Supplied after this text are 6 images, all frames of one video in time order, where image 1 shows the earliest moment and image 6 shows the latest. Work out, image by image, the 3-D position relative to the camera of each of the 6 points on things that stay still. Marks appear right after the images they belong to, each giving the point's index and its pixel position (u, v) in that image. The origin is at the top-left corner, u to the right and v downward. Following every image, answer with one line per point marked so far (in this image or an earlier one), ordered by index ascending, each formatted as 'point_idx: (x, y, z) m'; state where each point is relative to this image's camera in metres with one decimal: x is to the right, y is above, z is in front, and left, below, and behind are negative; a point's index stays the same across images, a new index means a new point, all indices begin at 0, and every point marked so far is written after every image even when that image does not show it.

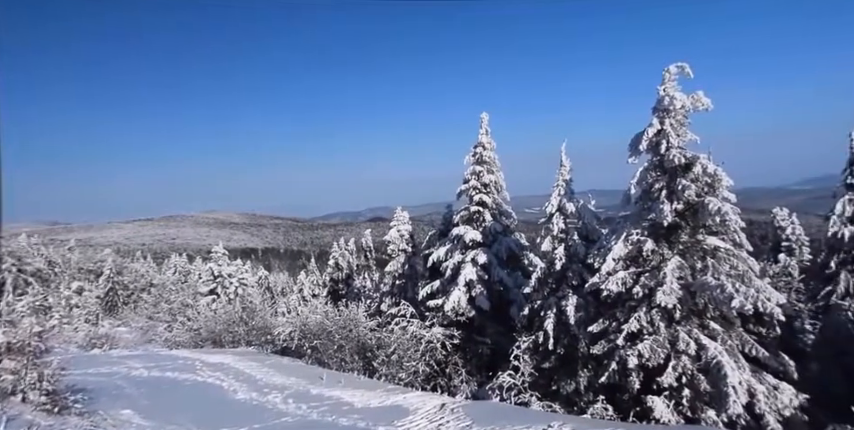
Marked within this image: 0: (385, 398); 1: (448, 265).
0: (-0.7, -3.4, +10.6) m
1: (+0.8, -1.6, +18.8) m
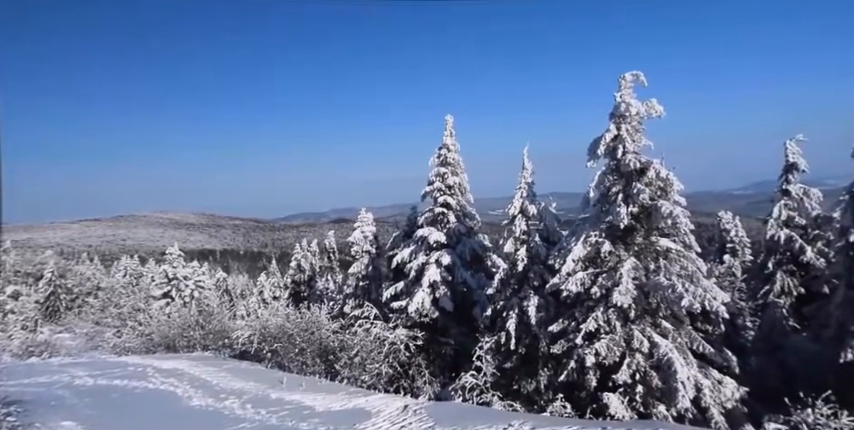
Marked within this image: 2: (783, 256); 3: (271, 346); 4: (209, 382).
0: (-1.5, -3.4, +10.6) m
1: (-0.5, -1.7, +18.9) m
2: (+12.0, -1.4, +20.0) m
3: (-4.3, -3.6, +16.1) m
4: (-4.6, -3.5, +12.2) m
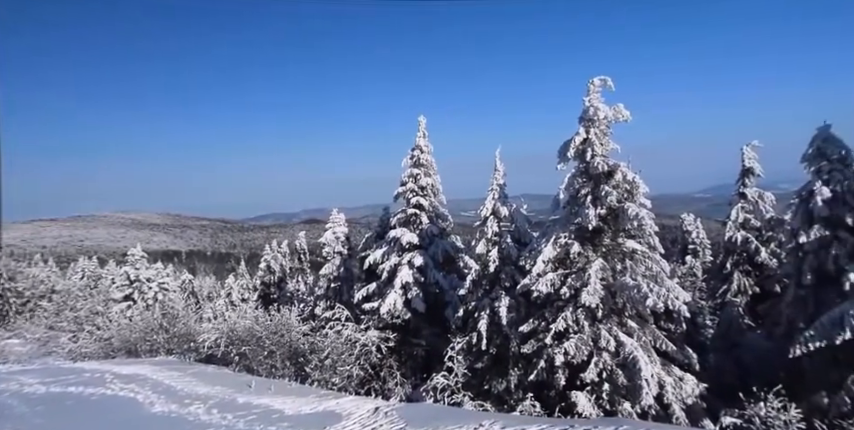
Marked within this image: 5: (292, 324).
0: (-2.0, -3.4, +10.6) m
1: (-1.4, -1.7, +18.9) m
2: (+11.0, -1.5, +20.6) m
3: (-5.1, -3.6, +15.9) m
4: (-5.2, -3.5, +12.0) m
5: (-3.8, -3.0, +17.1) m
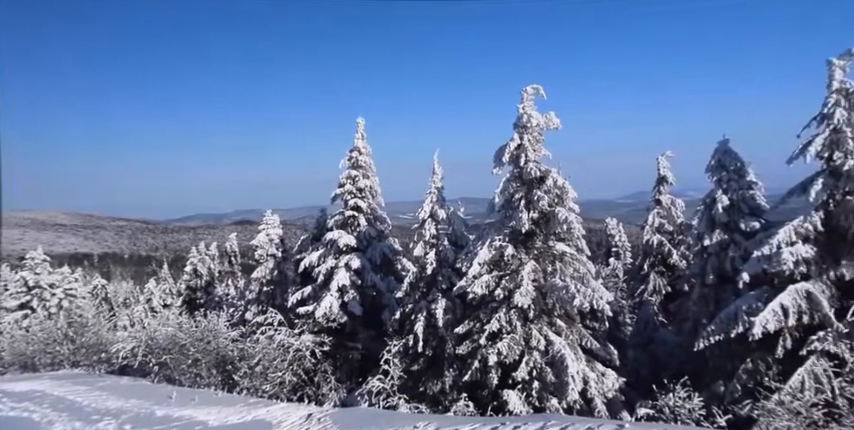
0: (-3.3, -3.5, +9.4) m
1: (-3.6, -1.8, +17.8) m
2: (+8.6, -1.6, +20.8) m
3: (-6.9, -3.7, +14.4) m
4: (-6.6, -3.6, +10.5) m
5: (-5.8, -3.0, +15.7) m
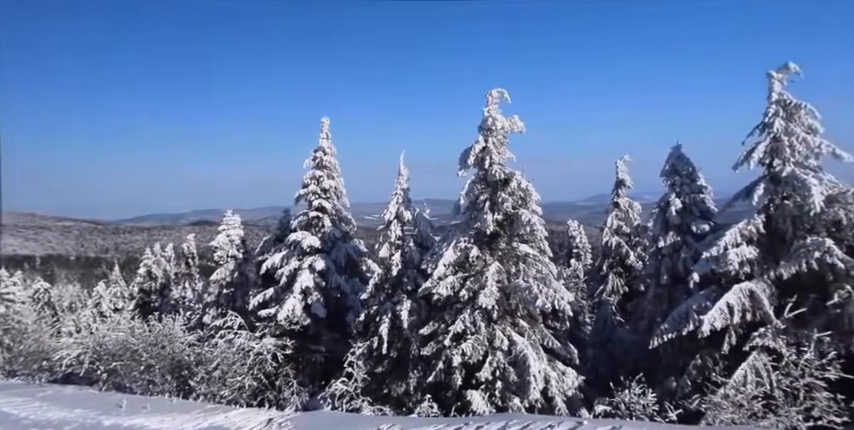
0: (-4.8, -3.5, +8.1) m
1: (-5.6, -1.8, +16.4) m
2: (+6.4, -1.7, +20.1) m
3: (-8.7, -3.7, +12.8) m
4: (-8.2, -3.6, +8.9) m
5: (-7.7, -3.1, +14.2) m
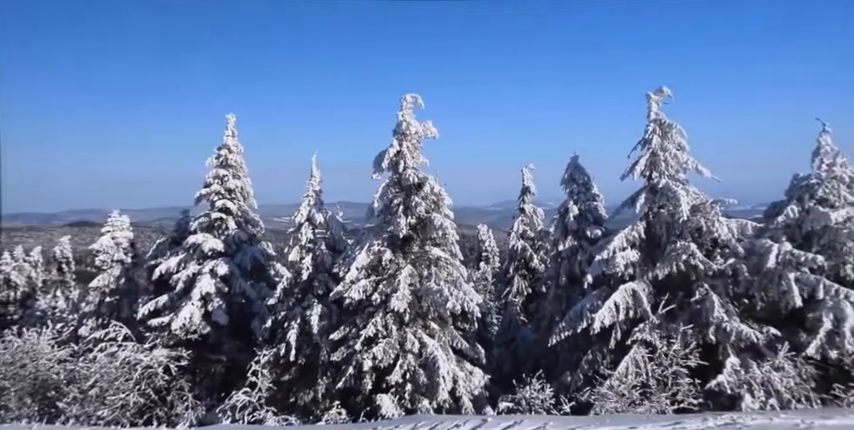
0: (-12.6, -3.6, -29.4) m
1: (-14.6, -1.9, -21.3) m
2: (-3.3, -2.0, -15.8) m
3: (-17.2, -3.7, -25.3) m
4: (-16.1, -3.6, -29.0) m
5: (-16.4, -3.1, -23.8) m
